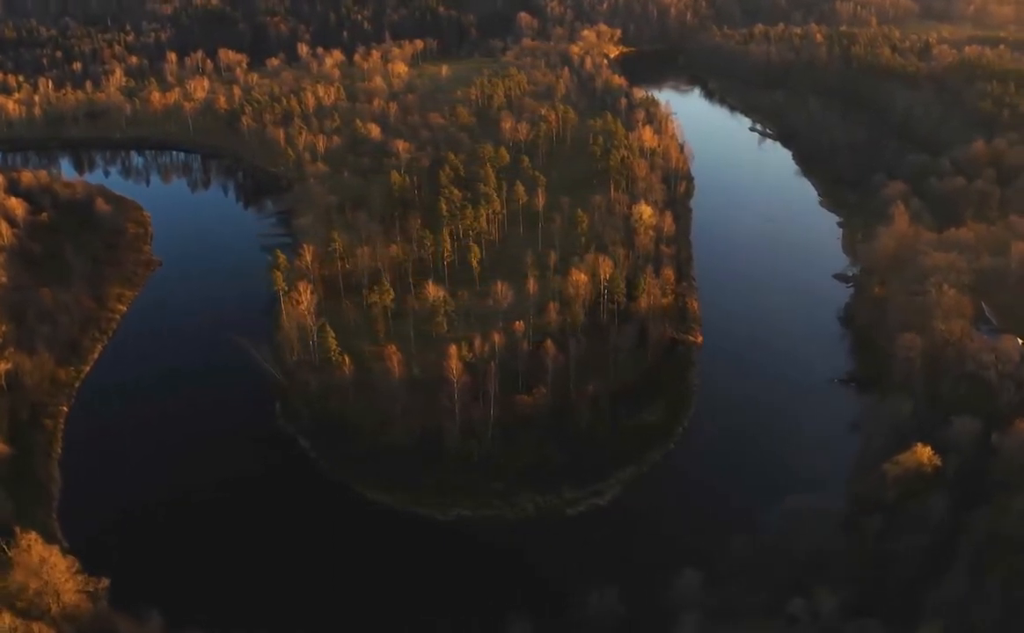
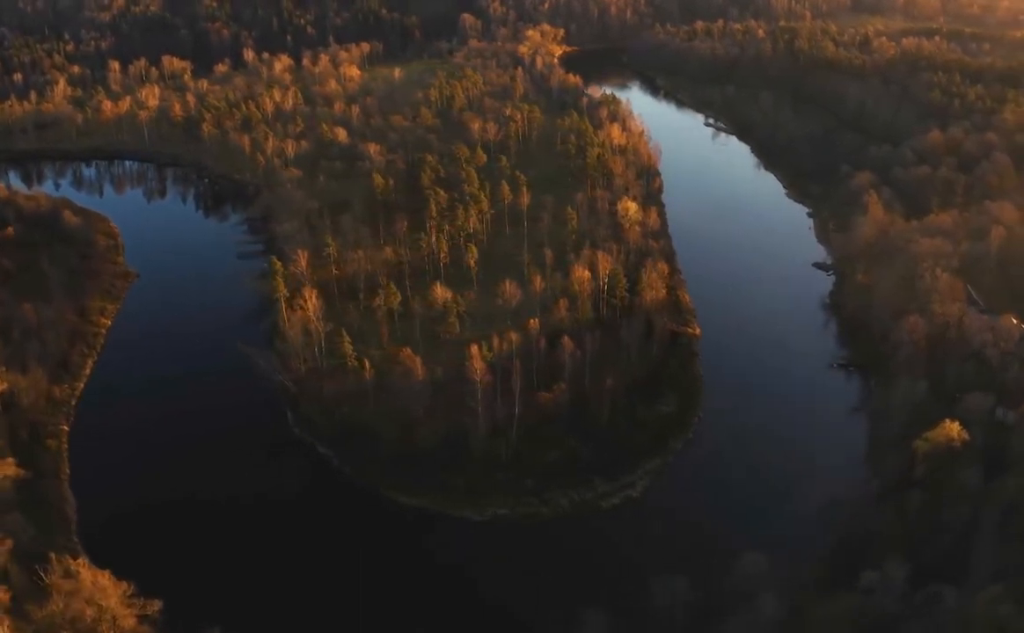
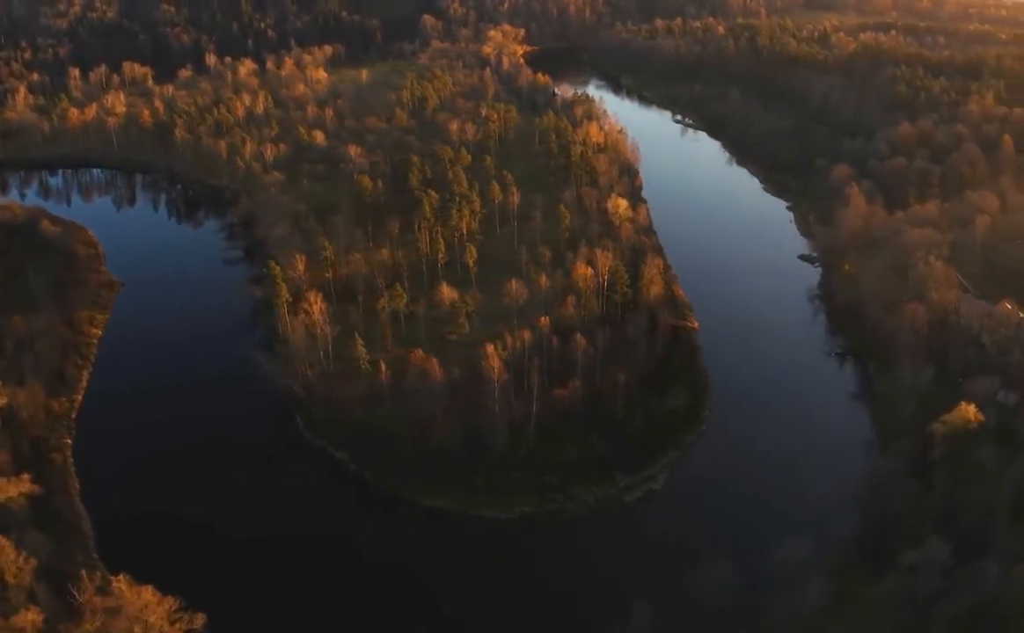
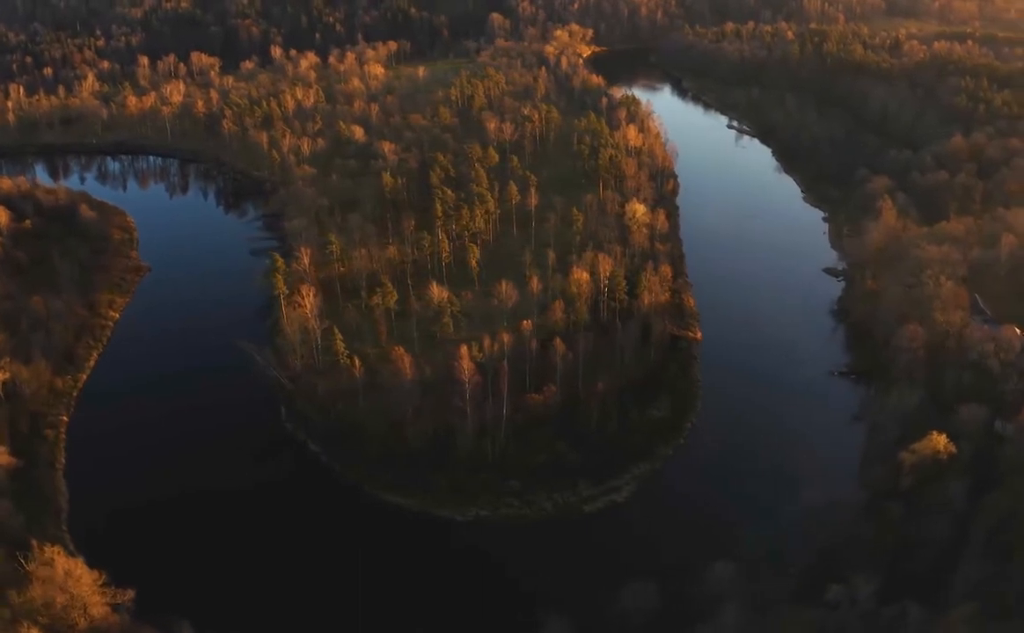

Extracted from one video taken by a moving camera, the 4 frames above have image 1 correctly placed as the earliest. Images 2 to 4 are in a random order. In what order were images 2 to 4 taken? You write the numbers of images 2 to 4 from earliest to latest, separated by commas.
4, 2, 3
